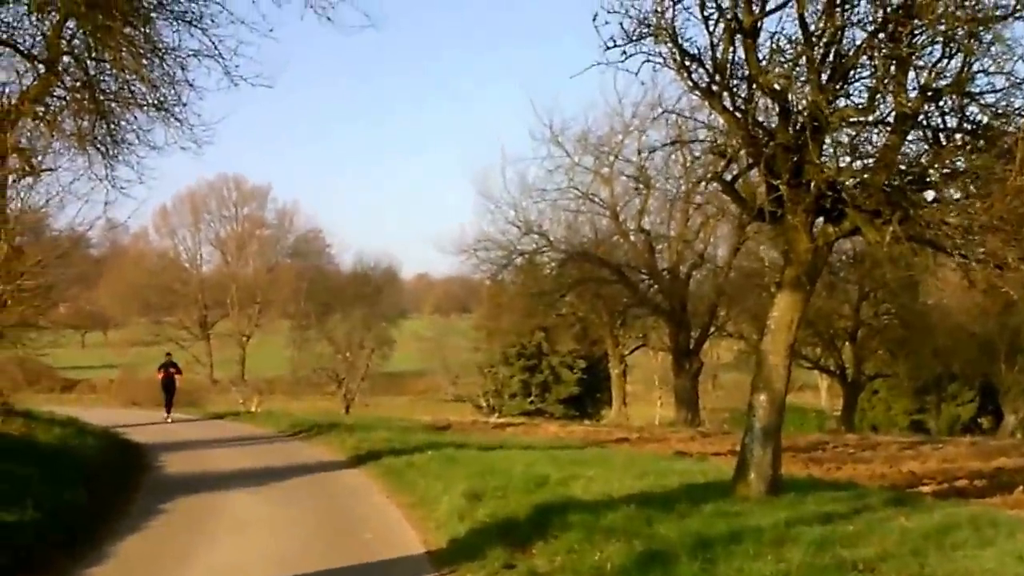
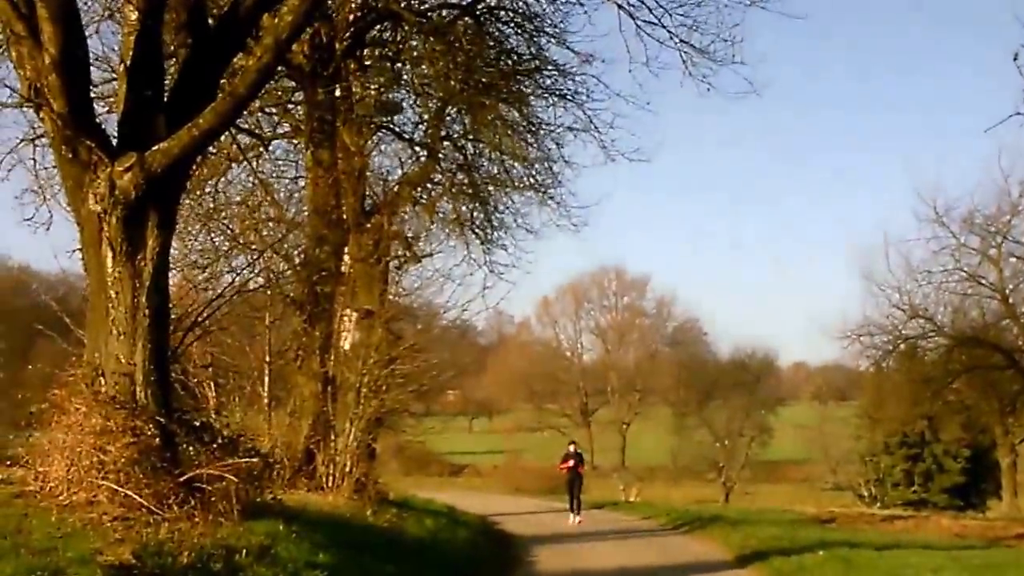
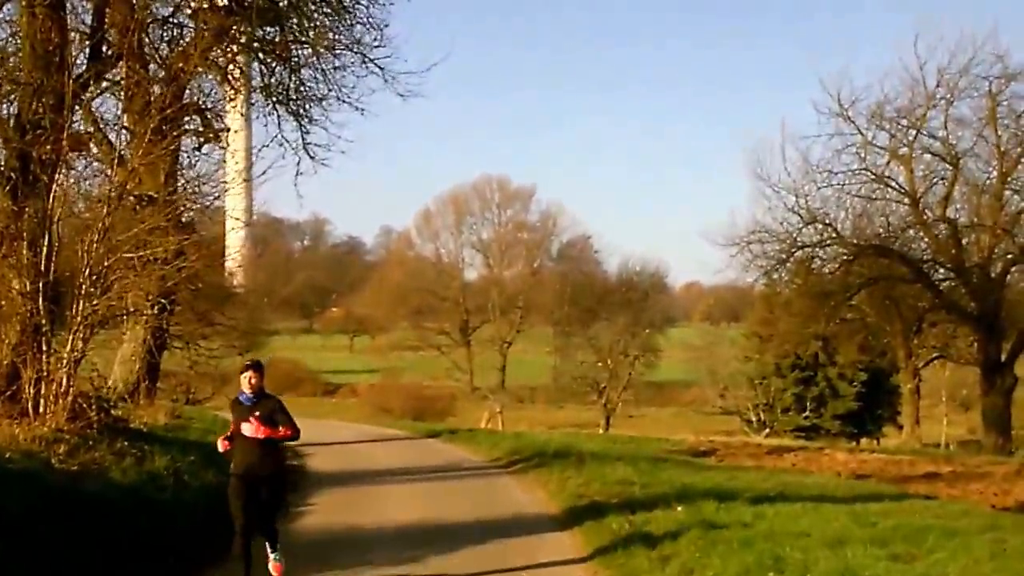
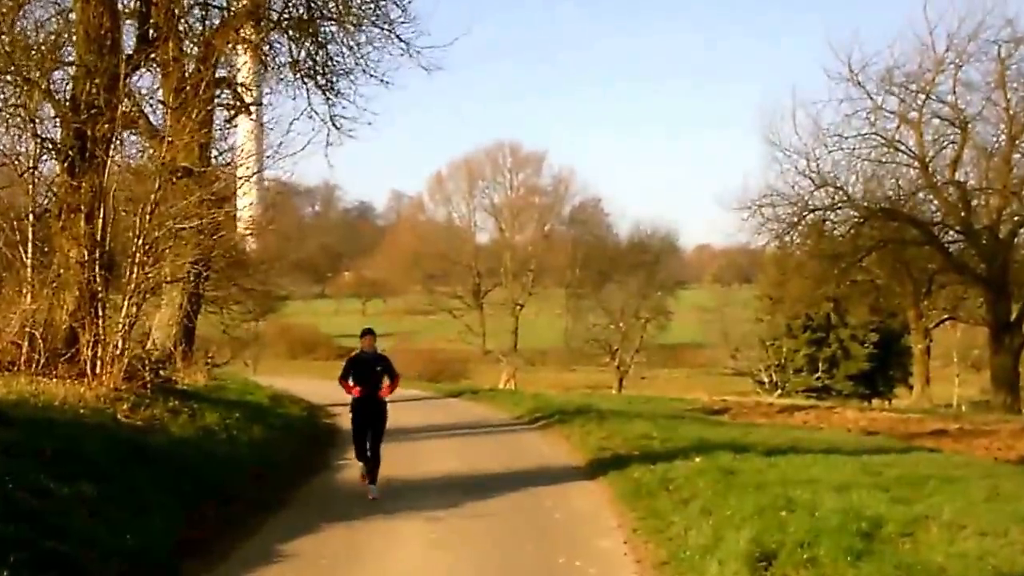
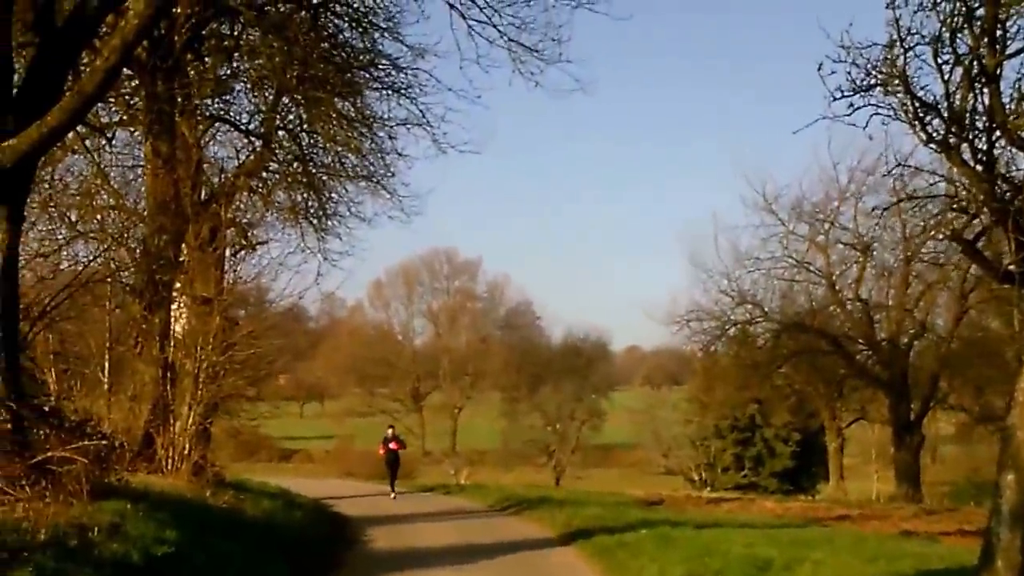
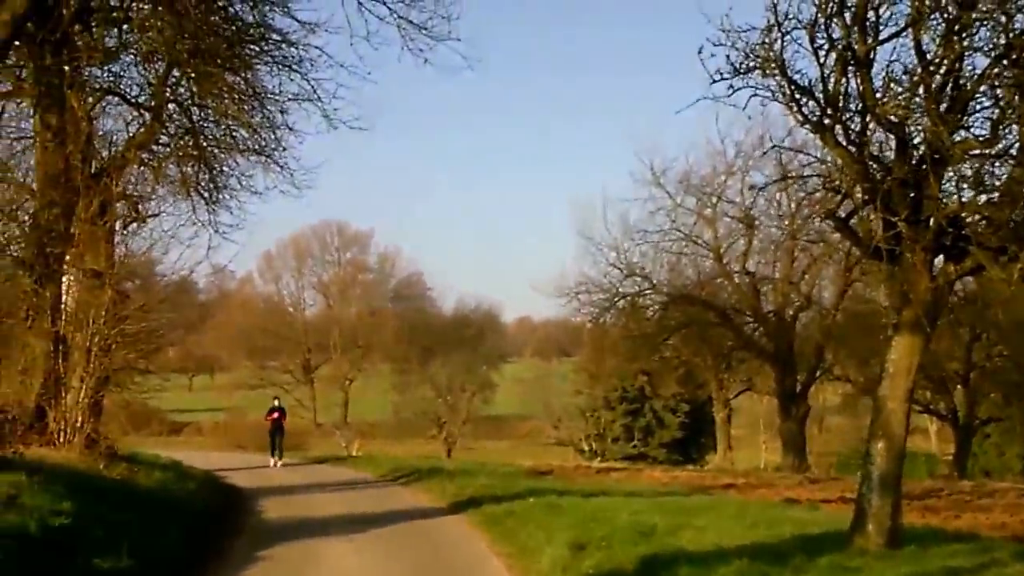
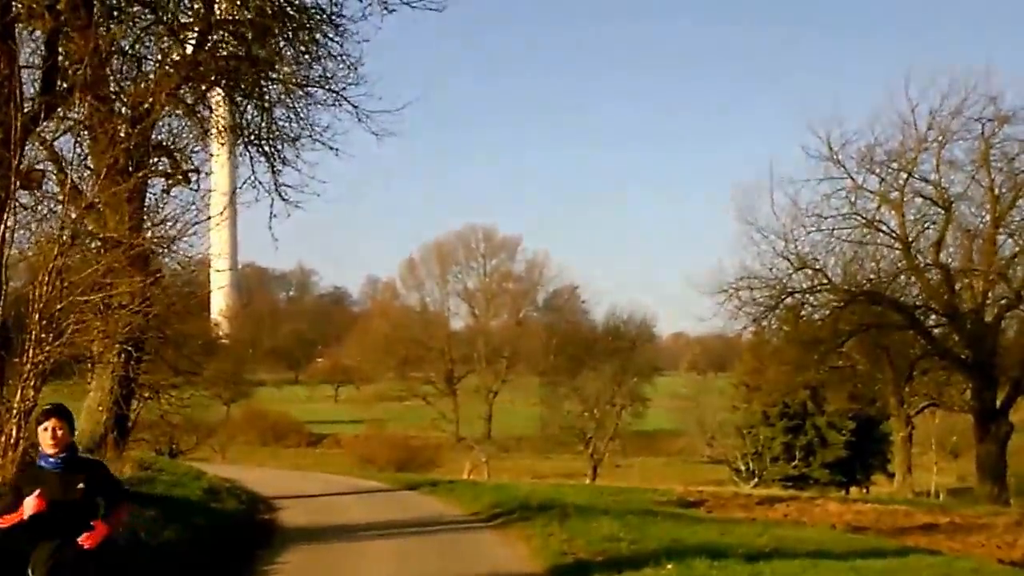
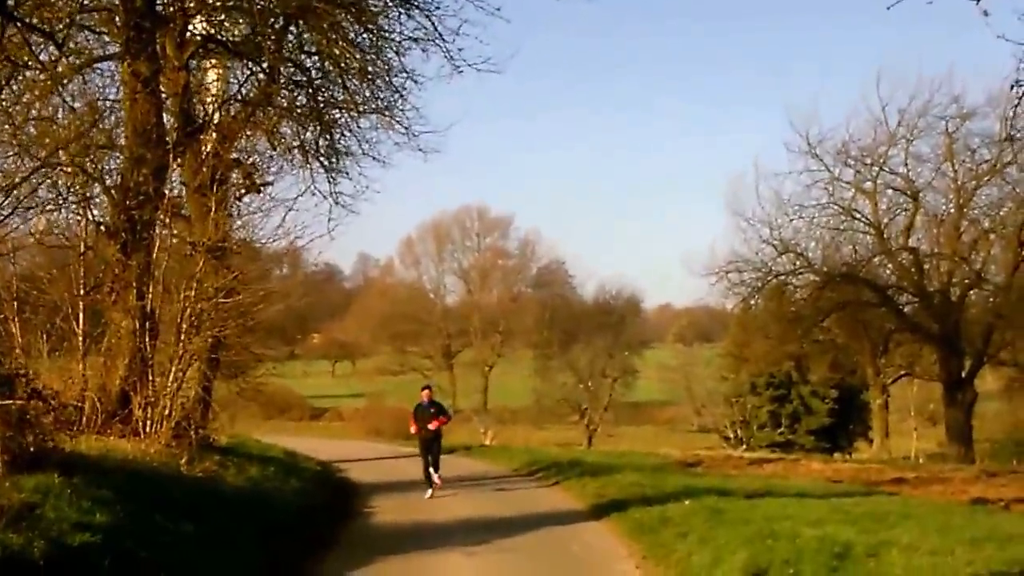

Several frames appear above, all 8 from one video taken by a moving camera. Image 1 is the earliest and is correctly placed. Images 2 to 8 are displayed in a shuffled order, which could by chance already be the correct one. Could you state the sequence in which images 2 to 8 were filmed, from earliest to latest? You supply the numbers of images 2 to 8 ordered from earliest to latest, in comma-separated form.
6, 5, 2, 8, 4, 3, 7
